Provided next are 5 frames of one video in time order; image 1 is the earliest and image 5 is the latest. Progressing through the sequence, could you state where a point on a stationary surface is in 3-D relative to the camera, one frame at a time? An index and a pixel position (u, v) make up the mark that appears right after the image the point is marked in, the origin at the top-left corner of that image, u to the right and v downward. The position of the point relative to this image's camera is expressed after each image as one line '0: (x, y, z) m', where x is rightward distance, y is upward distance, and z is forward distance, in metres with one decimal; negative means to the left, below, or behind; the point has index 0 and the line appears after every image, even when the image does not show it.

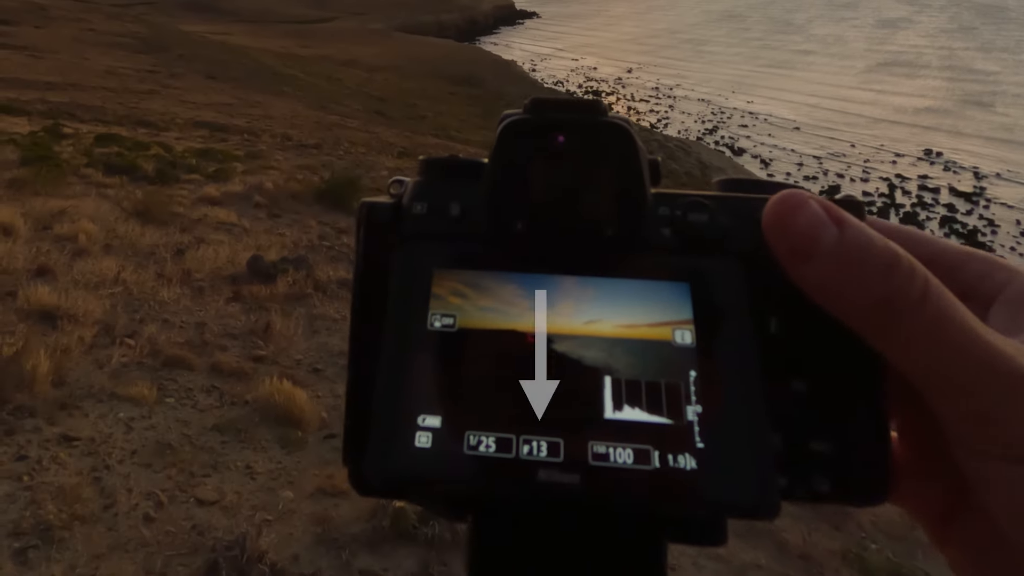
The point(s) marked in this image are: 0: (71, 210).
0: (-5.3, +0.9, +9.3) m
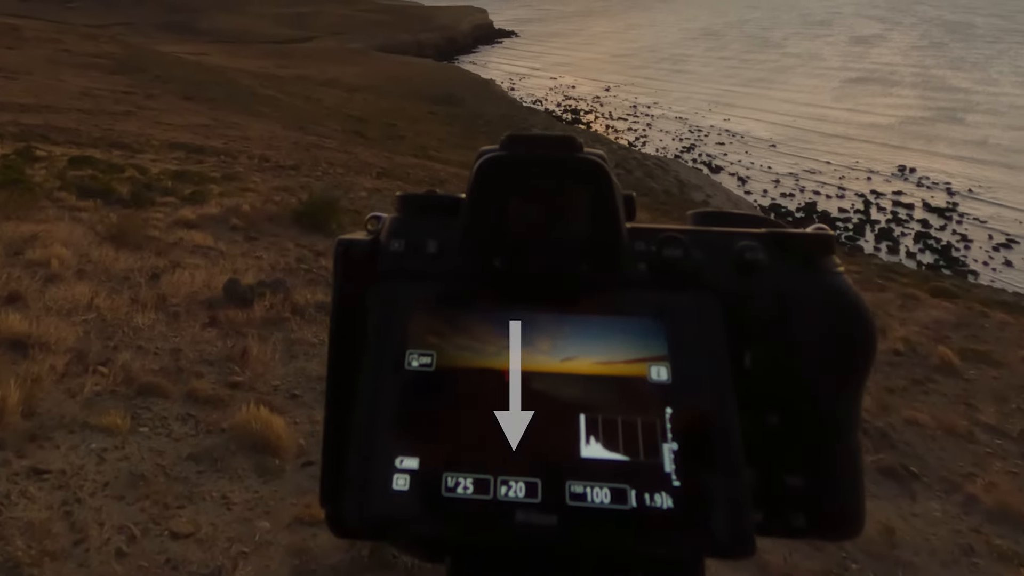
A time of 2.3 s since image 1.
0: (-5.5, +0.6, +9.2) m
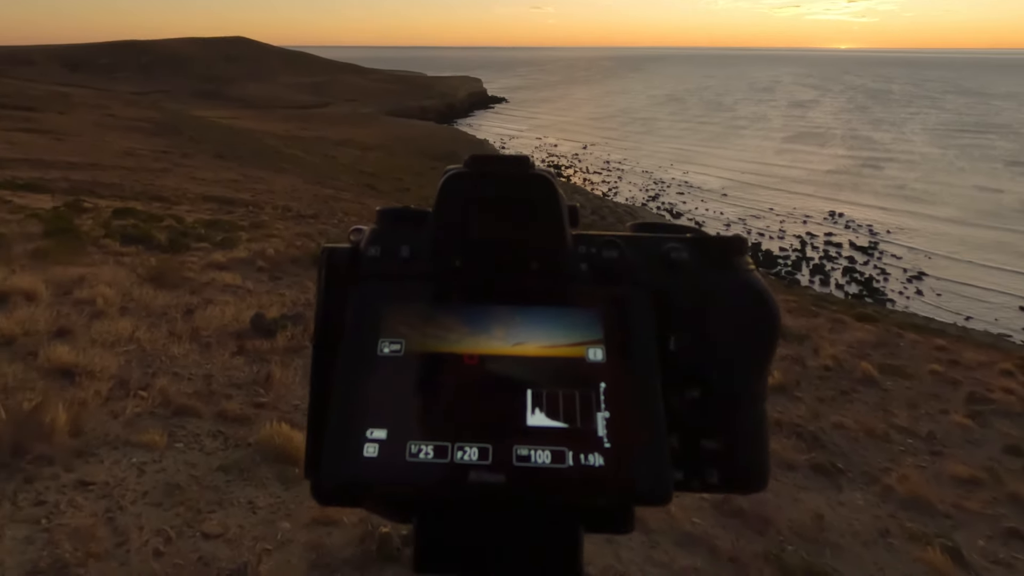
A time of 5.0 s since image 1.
0: (-5.6, +0.2, +10.3) m
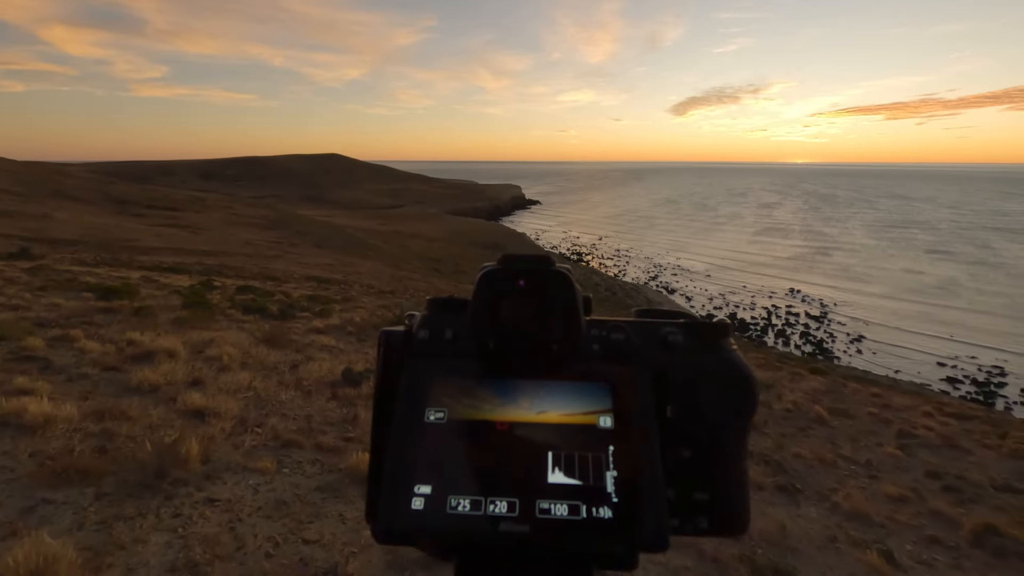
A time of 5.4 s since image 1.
0: (-5.0, -0.9, +13.1) m
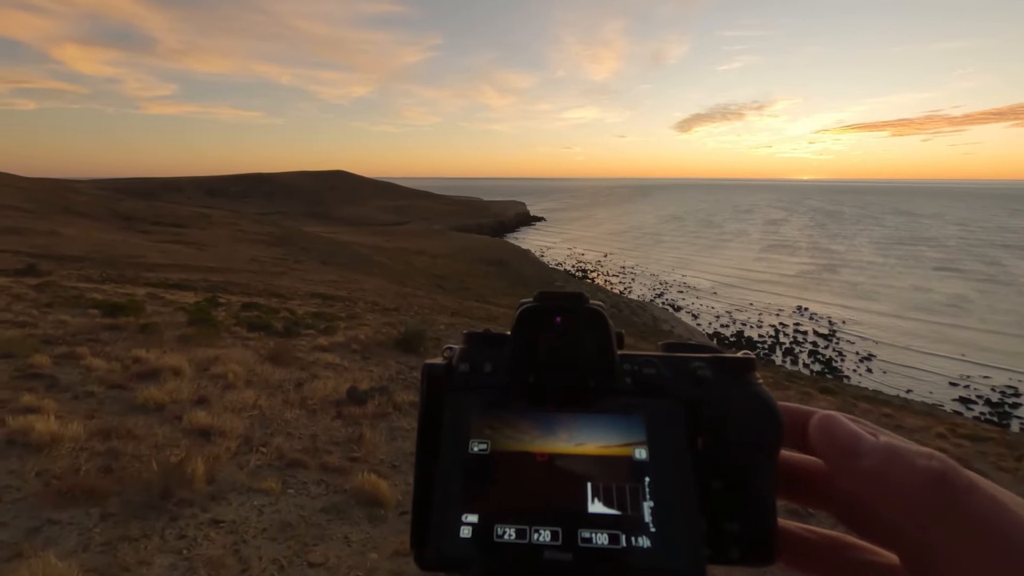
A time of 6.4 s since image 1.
0: (-4.9, -1.1, +13.1) m
